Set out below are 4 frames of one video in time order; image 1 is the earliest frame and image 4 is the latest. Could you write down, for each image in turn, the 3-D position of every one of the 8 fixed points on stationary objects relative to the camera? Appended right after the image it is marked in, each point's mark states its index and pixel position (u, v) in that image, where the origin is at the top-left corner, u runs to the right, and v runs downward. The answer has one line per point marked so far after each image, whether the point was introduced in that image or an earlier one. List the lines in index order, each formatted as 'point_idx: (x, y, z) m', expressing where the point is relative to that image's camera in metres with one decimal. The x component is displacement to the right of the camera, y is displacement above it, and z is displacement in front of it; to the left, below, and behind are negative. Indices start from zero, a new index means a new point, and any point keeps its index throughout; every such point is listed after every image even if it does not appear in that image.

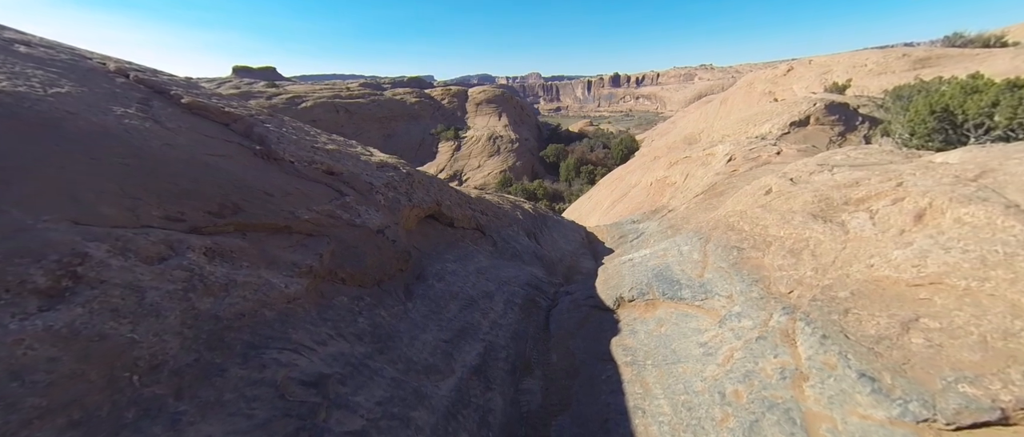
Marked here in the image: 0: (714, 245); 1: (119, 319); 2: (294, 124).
0: (+3.3, -0.5, +6.1) m
1: (-2.4, -0.6, +2.3) m
2: (-4.1, +1.8, +6.9) m
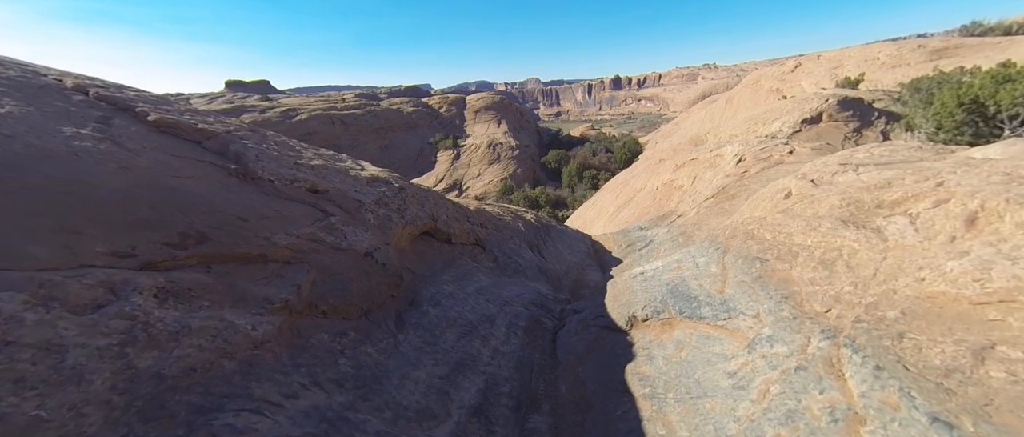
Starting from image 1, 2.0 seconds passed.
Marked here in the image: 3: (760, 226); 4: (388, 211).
0: (+3.3, -0.6, +5.7) m
1: (-2.4, -0.8, +1.9) m
2: (-4.1, +1.4, +6.5) m
3: (+4.0, -0.2, +6.0) m
4: (-1.9, +0.1, +5.9) m
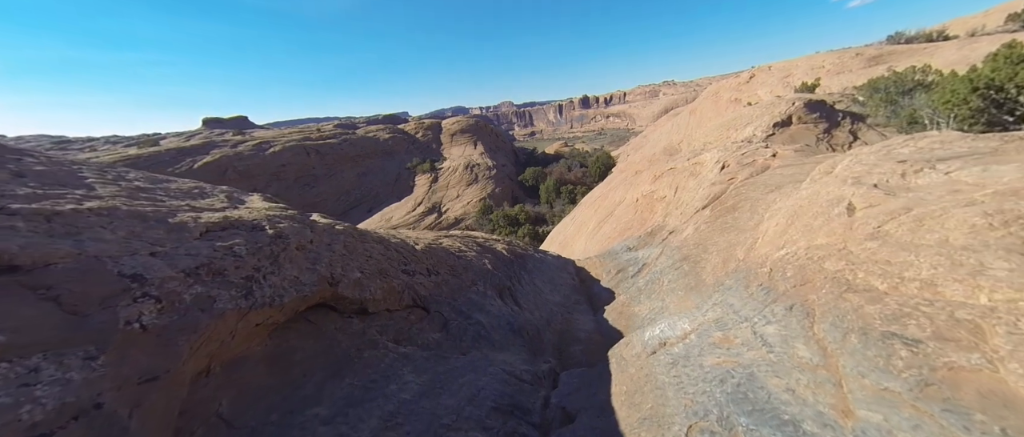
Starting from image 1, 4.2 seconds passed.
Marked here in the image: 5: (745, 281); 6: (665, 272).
0: (+2.8, -0.9, +3.2) m
1: (-2.7, -1.4, -0.9) m
2: (-4.8, +0.5, +3.7) m
3: (+3.3, -0.5, +3.6) m
4: (-2.5, -0.6, +3.1) m
5: (+3.2, -0.8, +5.1) m
6: (+3.2, -1.2, +7.7) m
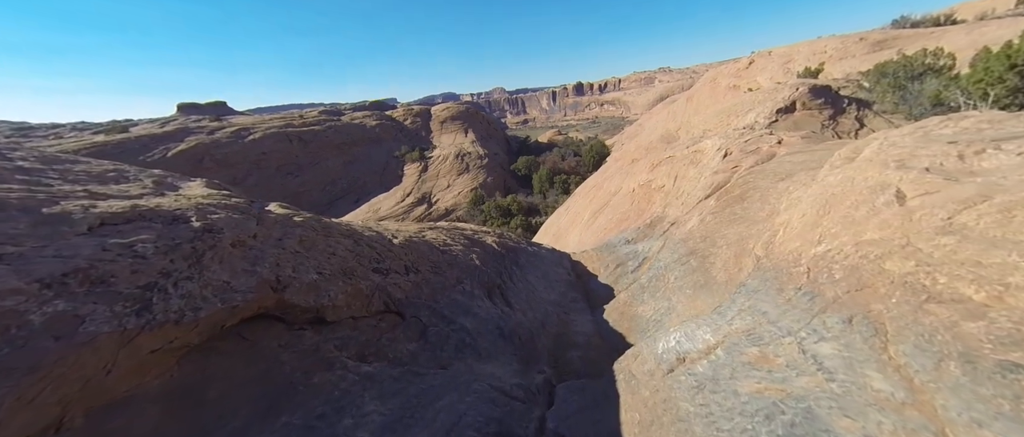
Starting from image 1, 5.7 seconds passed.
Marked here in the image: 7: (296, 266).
0: (+2.6, -0.9, +2.4) m
1: (-2.9, -1.4, -1.7) m
2: (-4.9, +0.6, +2.9) m
3: (+3.2, -0.4, +2.8) m
4: (-2.6, -0.5, +2.3) m
5: (+3.1, -0.7, +4.3) m
6: (+3.0, -1.0, +6.9) m
7: (-2.2, -0.5, +3.9) m
